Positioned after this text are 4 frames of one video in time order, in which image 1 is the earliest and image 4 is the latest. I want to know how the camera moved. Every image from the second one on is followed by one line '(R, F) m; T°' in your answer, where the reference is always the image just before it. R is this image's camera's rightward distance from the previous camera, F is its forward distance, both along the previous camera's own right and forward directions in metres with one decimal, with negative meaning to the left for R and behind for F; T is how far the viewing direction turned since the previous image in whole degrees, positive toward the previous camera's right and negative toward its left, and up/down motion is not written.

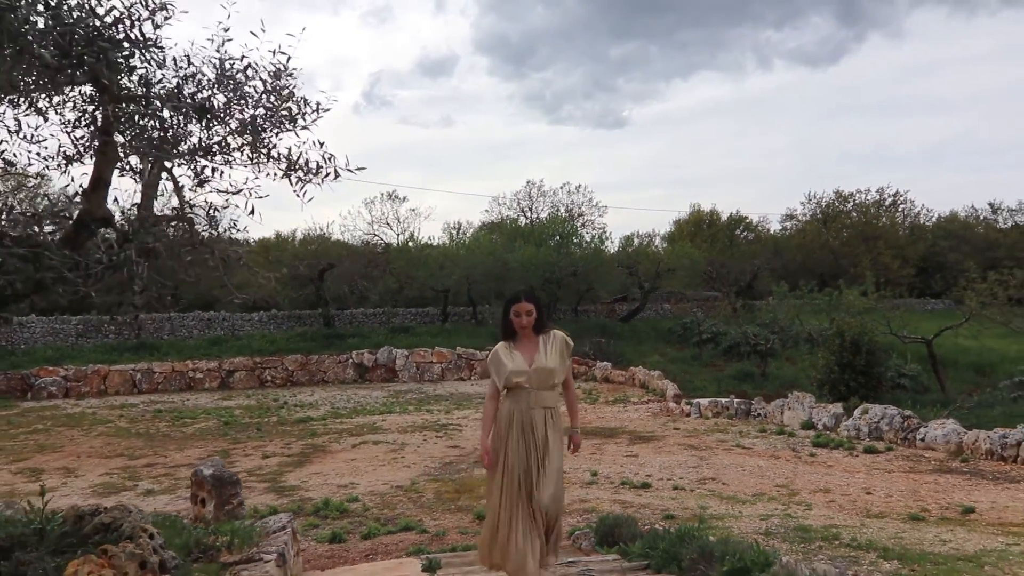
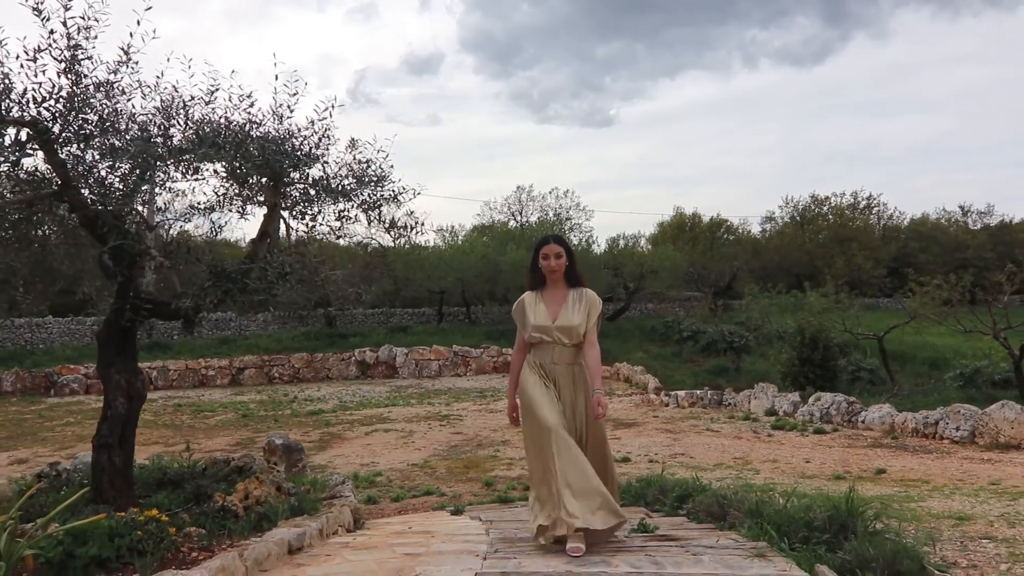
(-0.2, -1.7) m; +1°
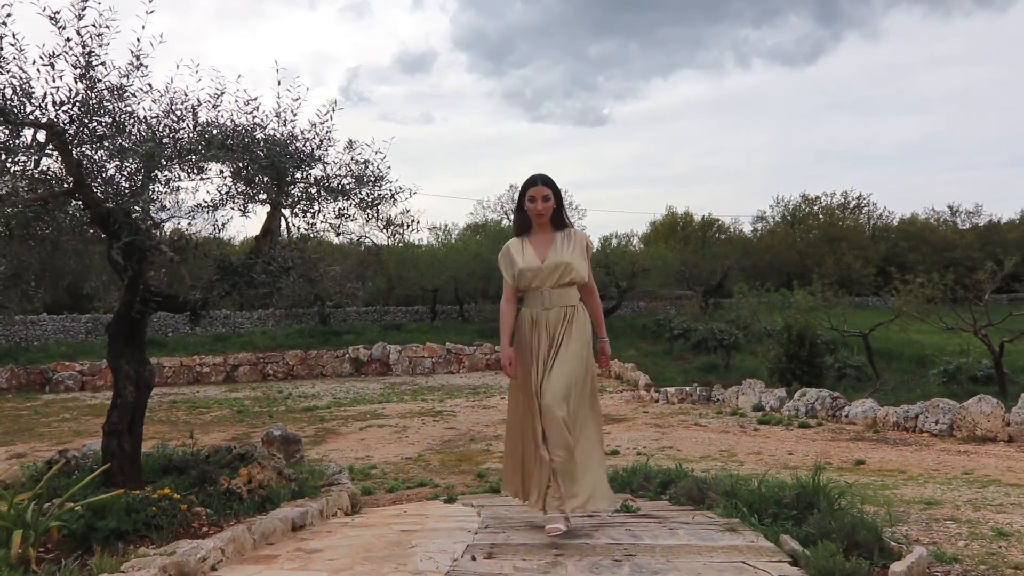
(0.0, -0.3) m; +1°
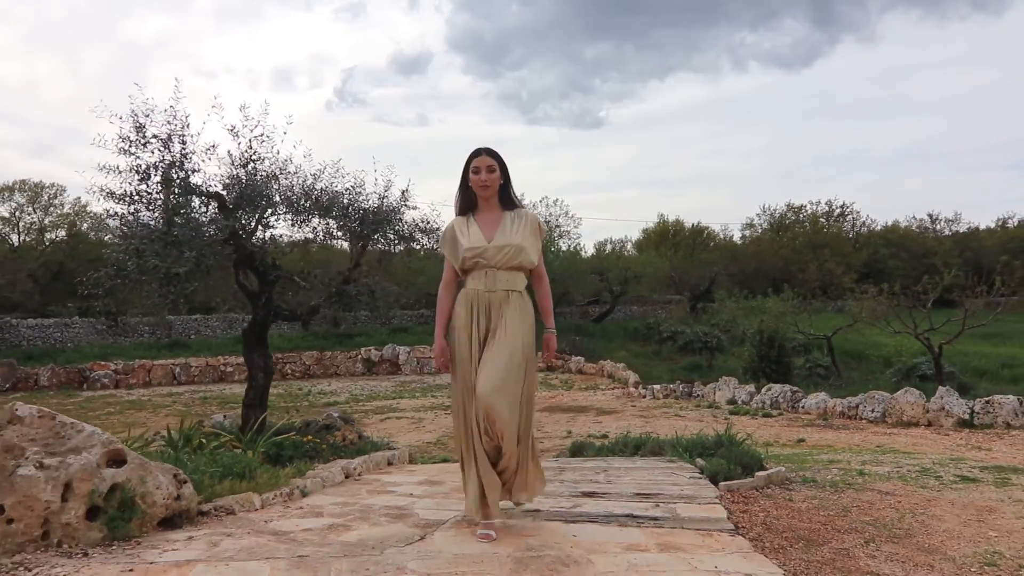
(-0.2, -2.1) m; 0°
